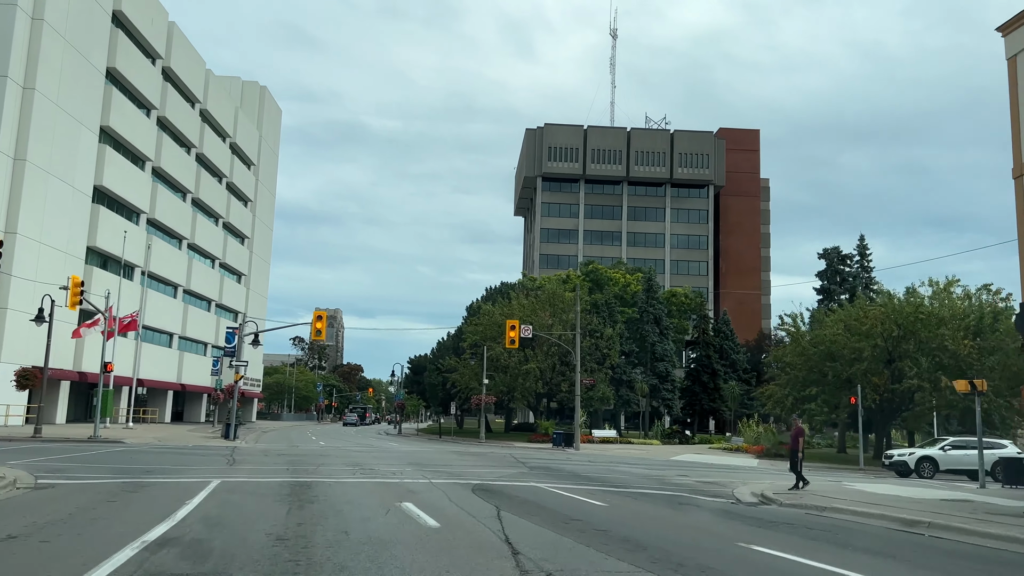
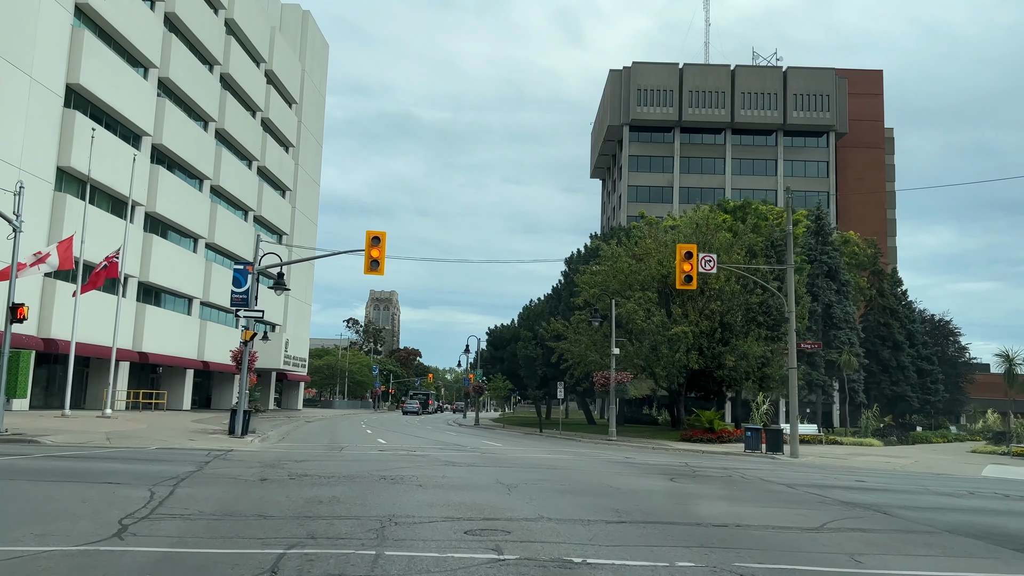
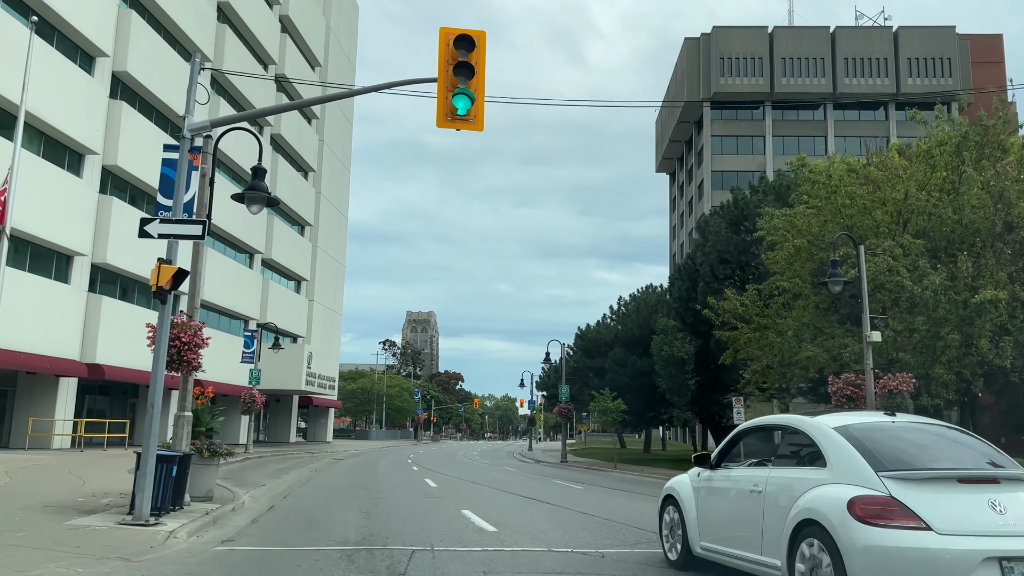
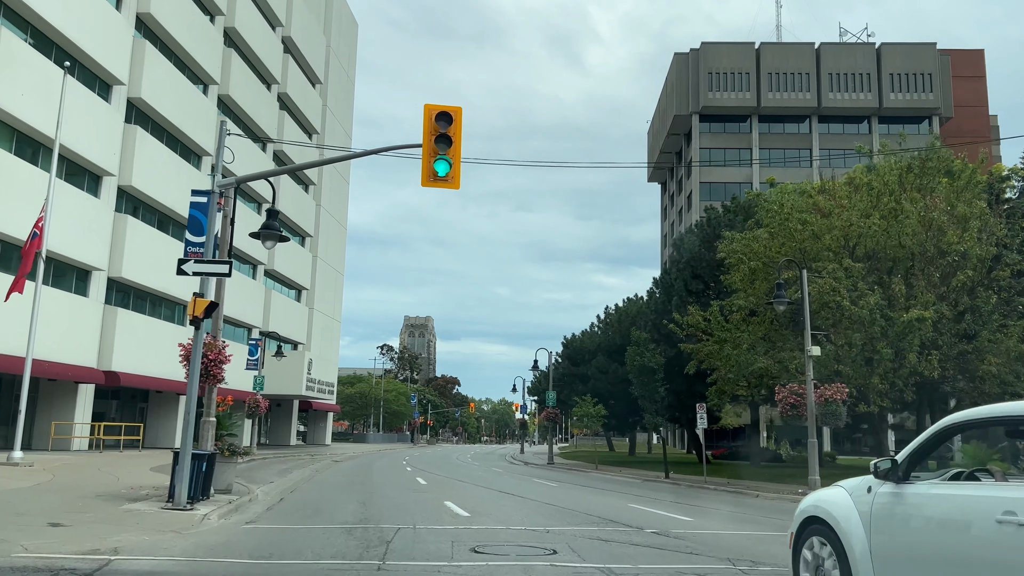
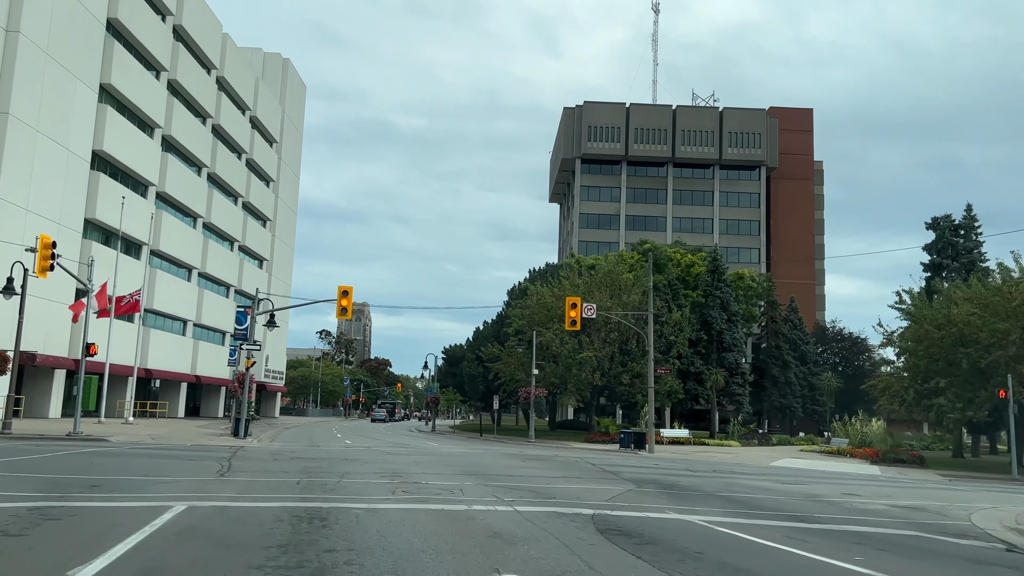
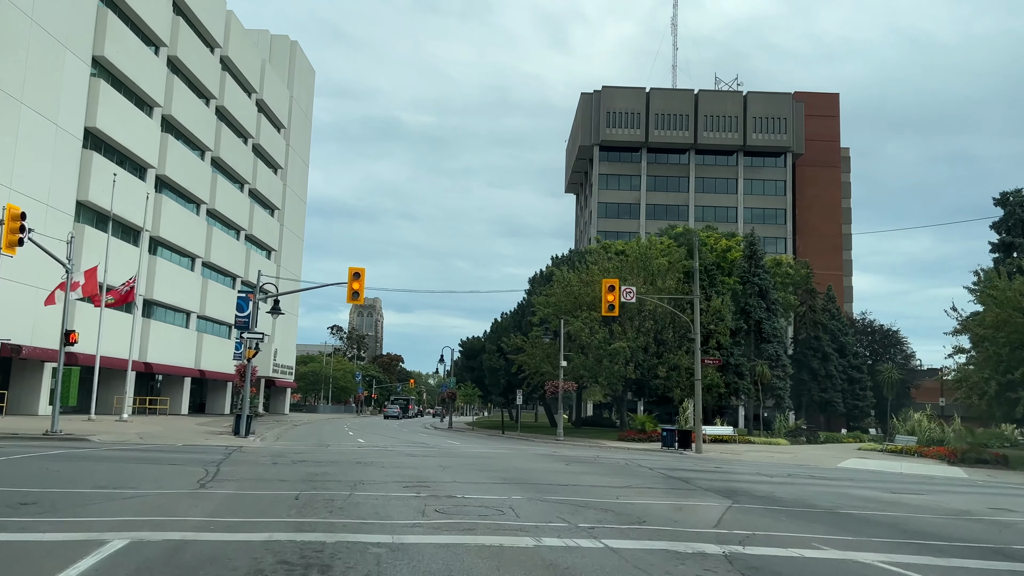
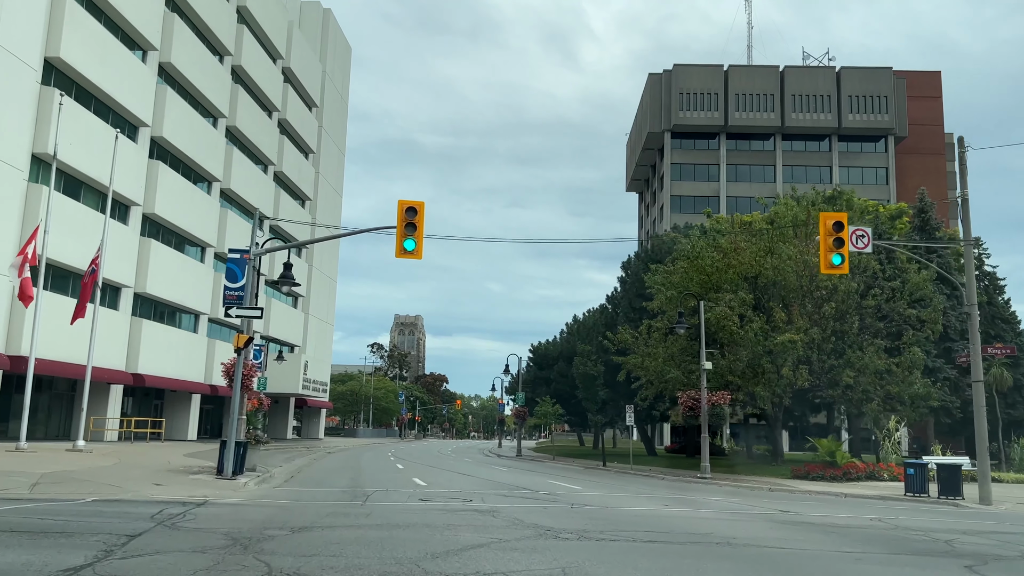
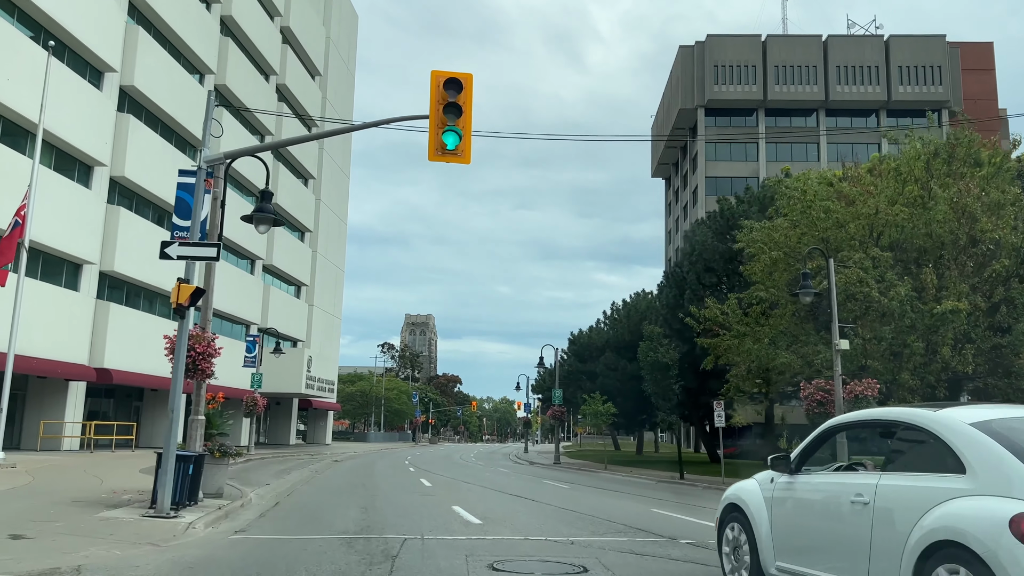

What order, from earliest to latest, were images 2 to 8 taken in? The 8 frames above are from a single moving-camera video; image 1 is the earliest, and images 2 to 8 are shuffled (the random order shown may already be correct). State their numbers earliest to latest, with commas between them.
5, 6, 2, 7, 4, 8, 3
